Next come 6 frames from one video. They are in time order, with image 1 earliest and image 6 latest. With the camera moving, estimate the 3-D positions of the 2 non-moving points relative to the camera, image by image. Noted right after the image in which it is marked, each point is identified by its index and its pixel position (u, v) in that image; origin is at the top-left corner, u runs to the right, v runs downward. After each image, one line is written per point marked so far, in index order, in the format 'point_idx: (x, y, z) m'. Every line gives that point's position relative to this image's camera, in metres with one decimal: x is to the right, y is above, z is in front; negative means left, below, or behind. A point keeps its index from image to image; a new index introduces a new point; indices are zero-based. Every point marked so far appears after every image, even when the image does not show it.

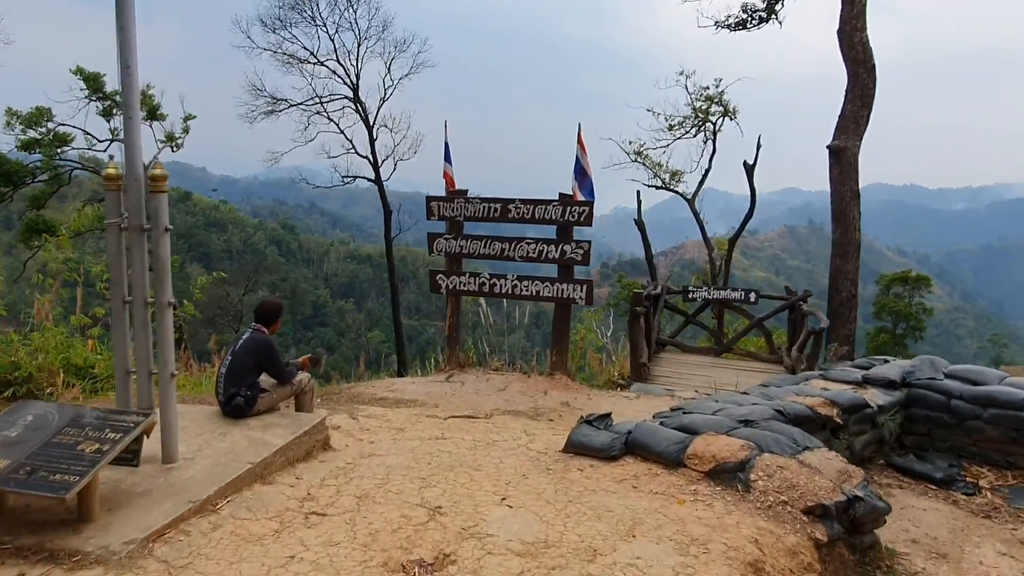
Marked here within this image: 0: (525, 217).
0: (+0.1, +0.7, +6.6) m
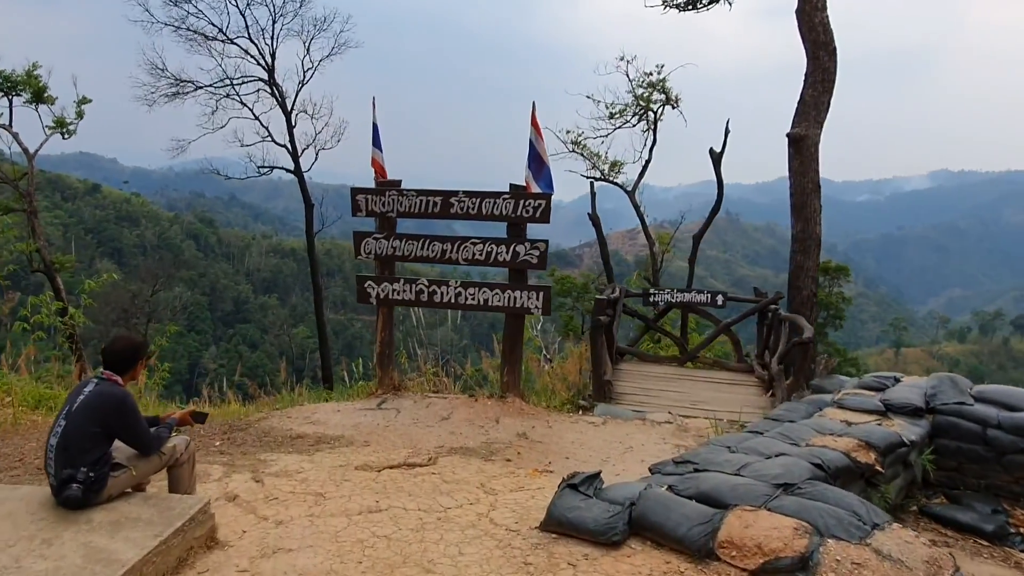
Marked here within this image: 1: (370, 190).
0: (-0.3, +0.6, +5.6) m
1: (-1.2, +0.8, +5.8) m
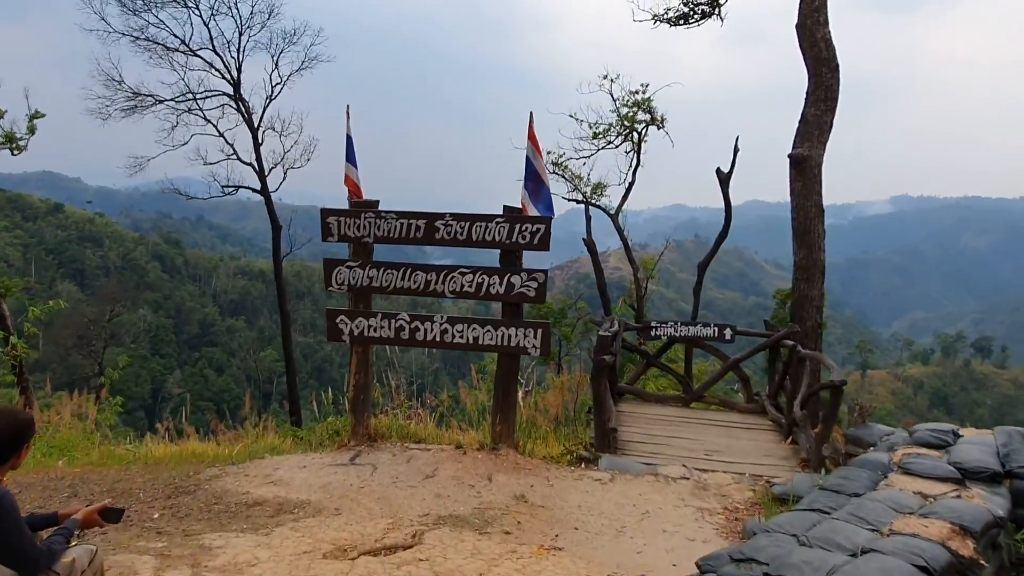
0: (-0.4, +0.3, +4.9) m
1: (-1.2, +0.5, +5.1) m
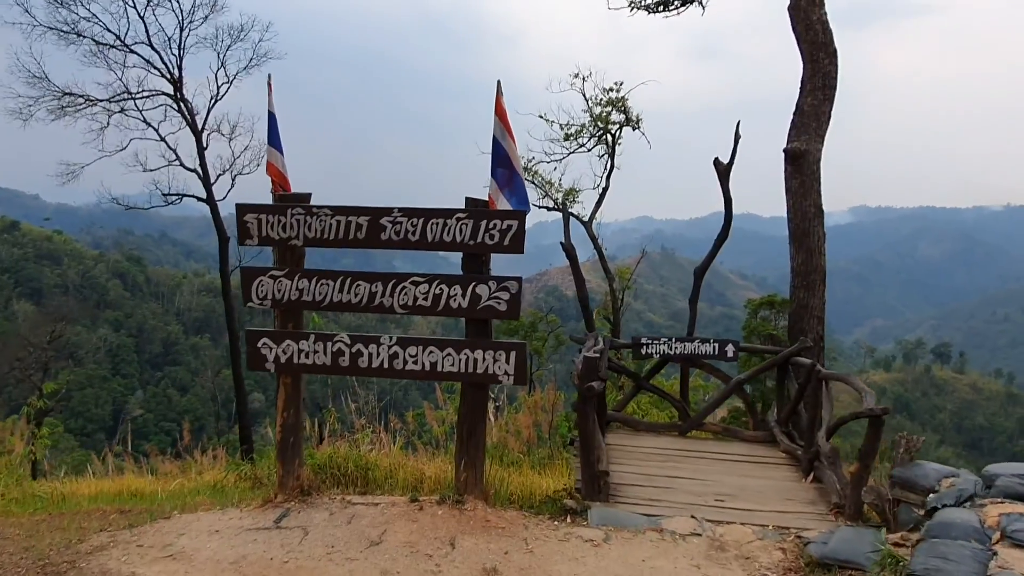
0: (-0.6, +0.3, +3.9) m
1: (-1.4, +0.5, +4.0) m
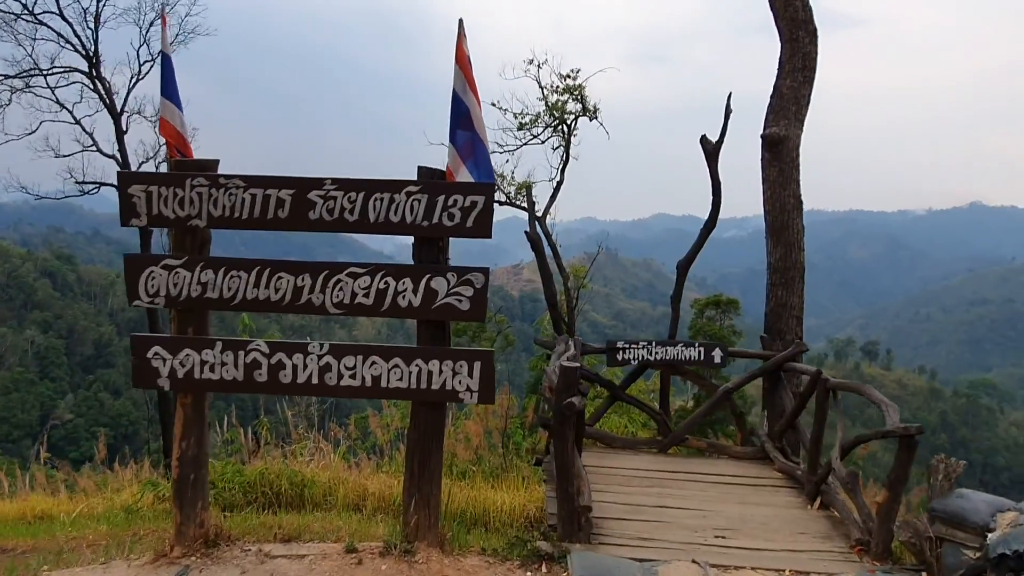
0: (-0.7, +0.3, +3.1) m
1: (-1.6, +0.5, +3.1) m
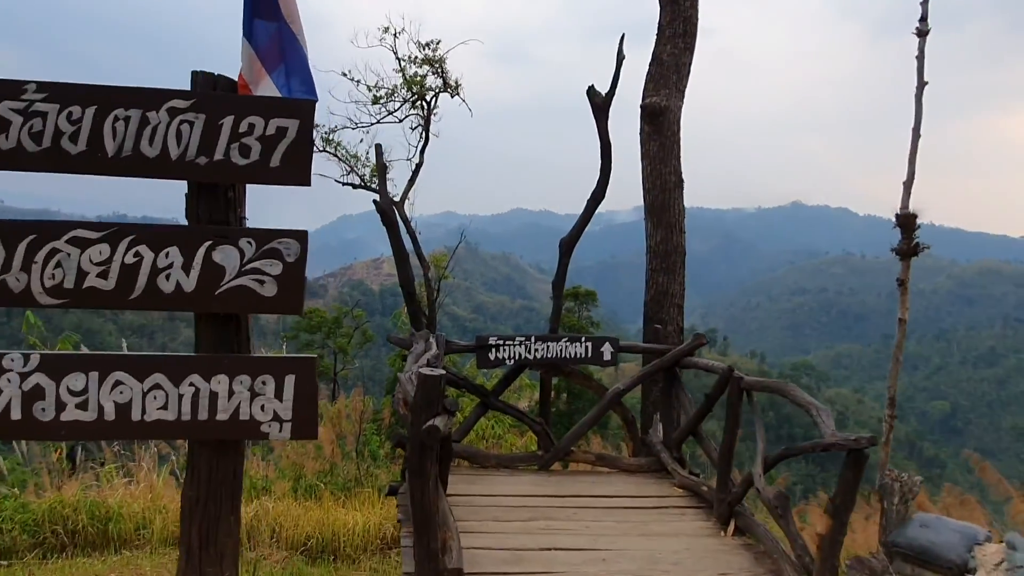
0: (-1.2, +0.4, +1.9) m
1: (-2.0, +0.5, +1.8) m
